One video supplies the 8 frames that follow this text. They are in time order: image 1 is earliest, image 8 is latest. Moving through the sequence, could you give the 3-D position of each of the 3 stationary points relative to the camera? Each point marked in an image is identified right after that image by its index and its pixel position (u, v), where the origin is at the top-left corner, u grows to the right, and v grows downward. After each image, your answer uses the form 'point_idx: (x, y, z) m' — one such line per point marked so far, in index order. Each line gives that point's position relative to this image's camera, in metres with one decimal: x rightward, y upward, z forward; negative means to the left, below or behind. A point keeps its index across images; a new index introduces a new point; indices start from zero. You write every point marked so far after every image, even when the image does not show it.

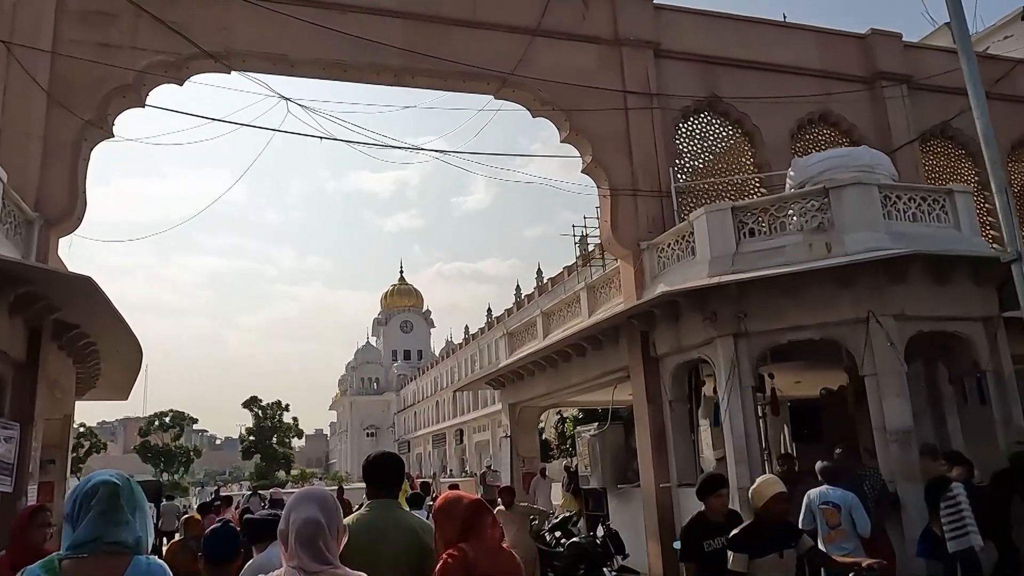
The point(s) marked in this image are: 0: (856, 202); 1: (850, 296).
0: (+4.1, +1.0, +8.6) m
1: (+3.9, -0.1, +8.3) m
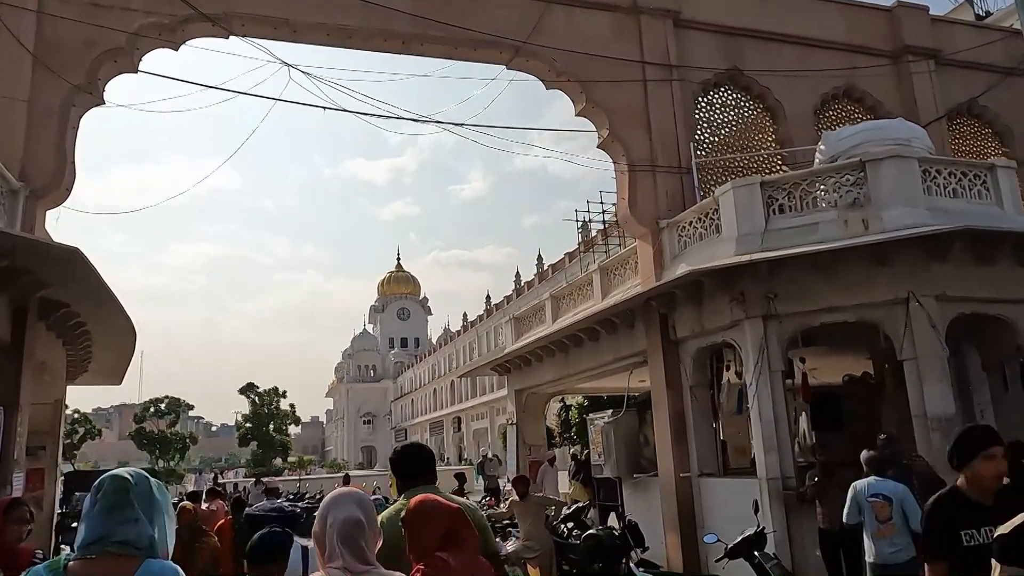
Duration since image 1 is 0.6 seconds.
0: (+4.3, +1.3, +8.1) m
1: (+4.1, +0.1, +7.8) m
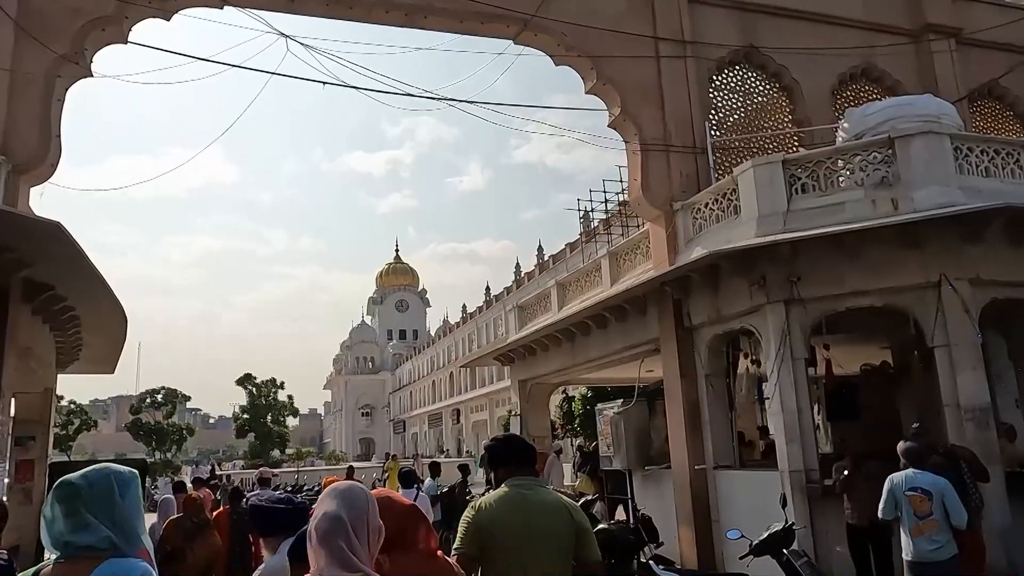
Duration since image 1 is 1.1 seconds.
0: (+4.4, +1.5, +7.7) m
1: (+4.2, +0.3, +7.4) m
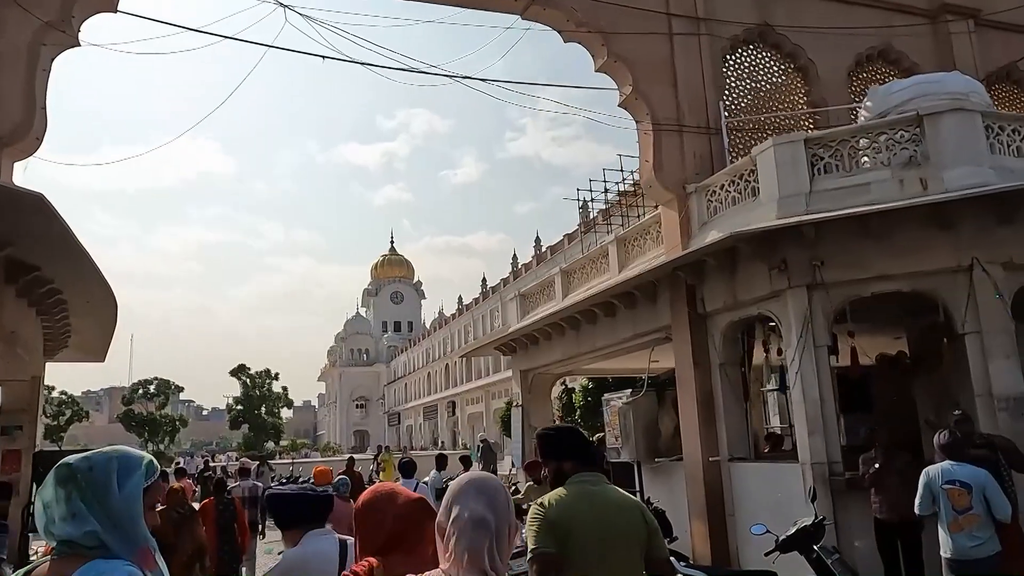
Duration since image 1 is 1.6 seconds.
0: (+4.5, +1.6, +7.3) m
1: (+4.3, +0.5, +7.1) m
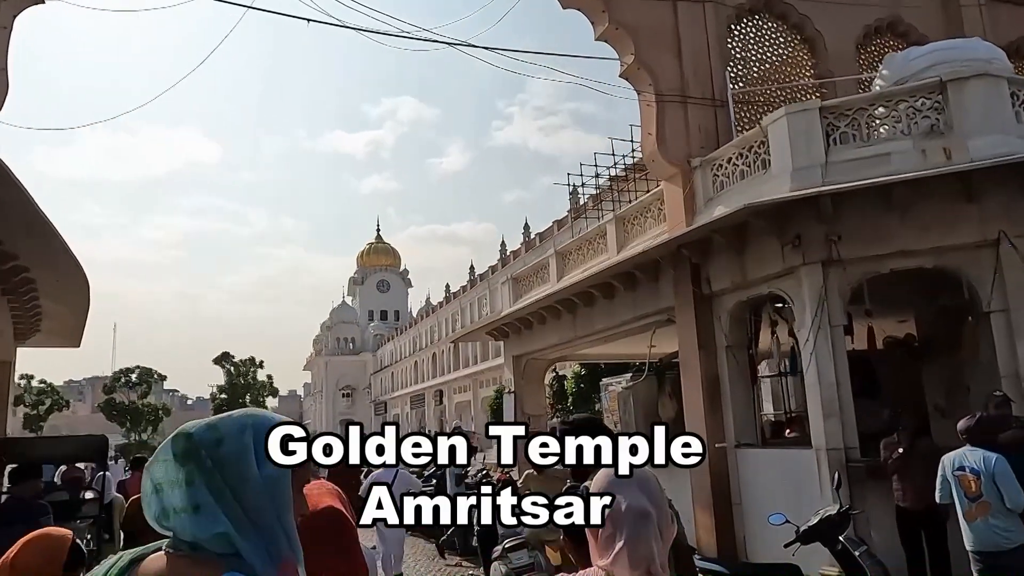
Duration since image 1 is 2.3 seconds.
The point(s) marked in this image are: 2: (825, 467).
0: (+4.5, +1.8, +6.9) m
1: (+4.3, +0.7, +6.7) m
2: (+3.0, -1.7, +7.0) m
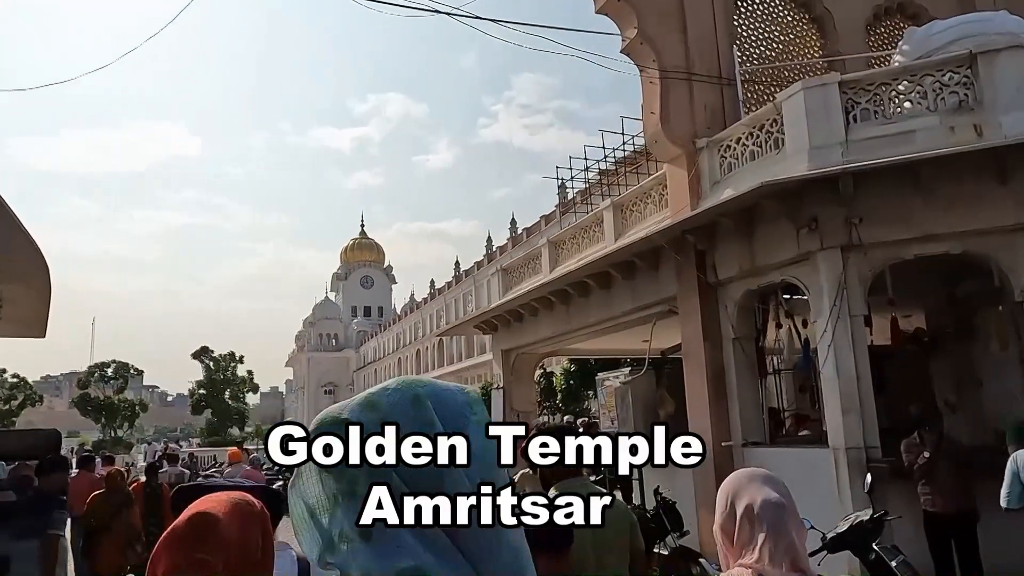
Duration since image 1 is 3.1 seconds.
0: (+4.5, +2.0, +6.4) m
1: (+4.3, +0.8, +6.2) m
2: (+3.0, -1.6, +6.5) m
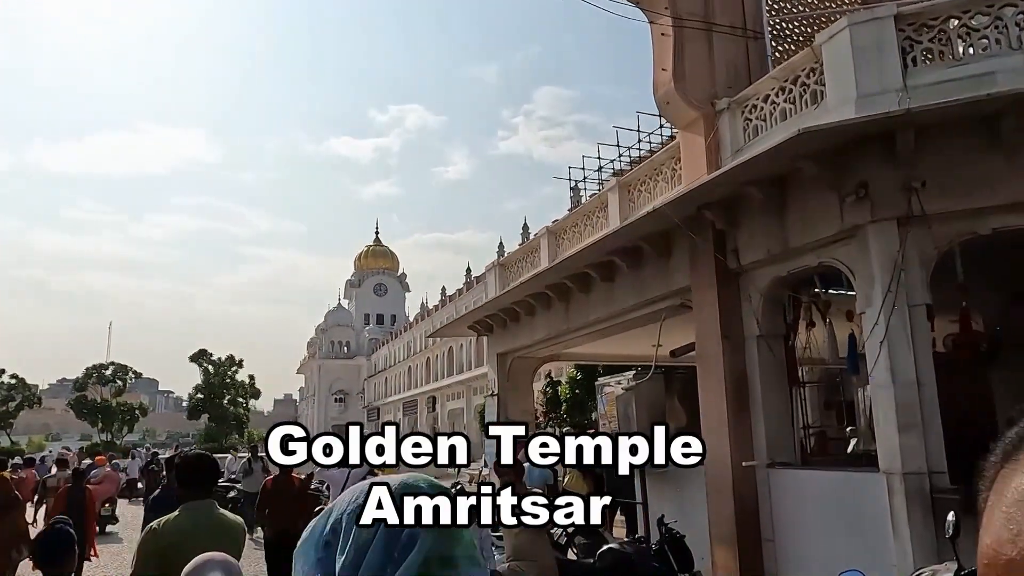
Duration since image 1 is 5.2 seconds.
0: (+4.3, +2.1, +5.0) m
1: (+4.1, +0.9, +4.8) m
2: (+2.7, -1.5, +5.1) m
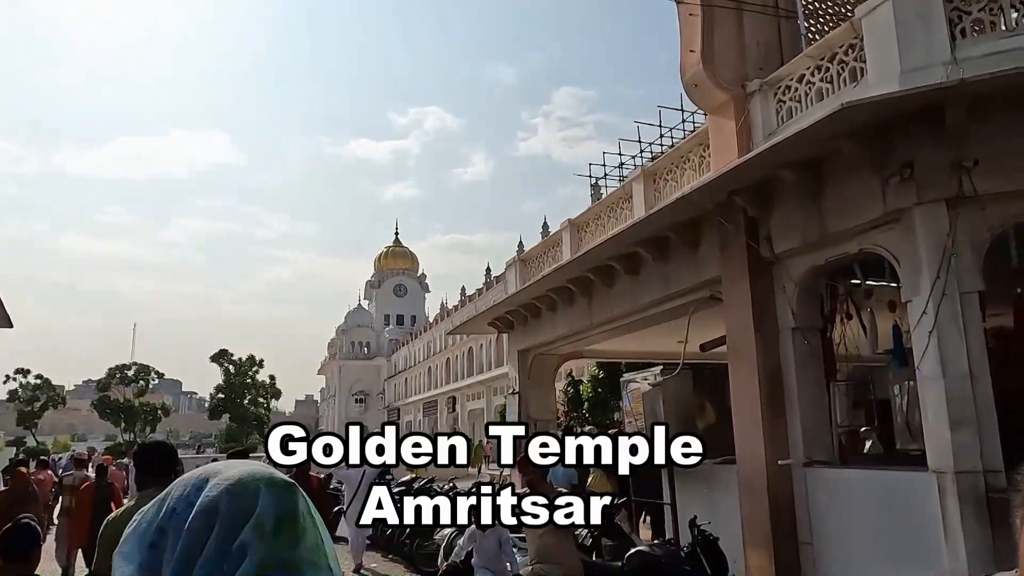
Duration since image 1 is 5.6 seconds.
0: (+4.5, +2.2, +4.7) m
1: (+4.2, +1.0, +4.4) m
2: (+2.9, -1.4, +4.7) m
